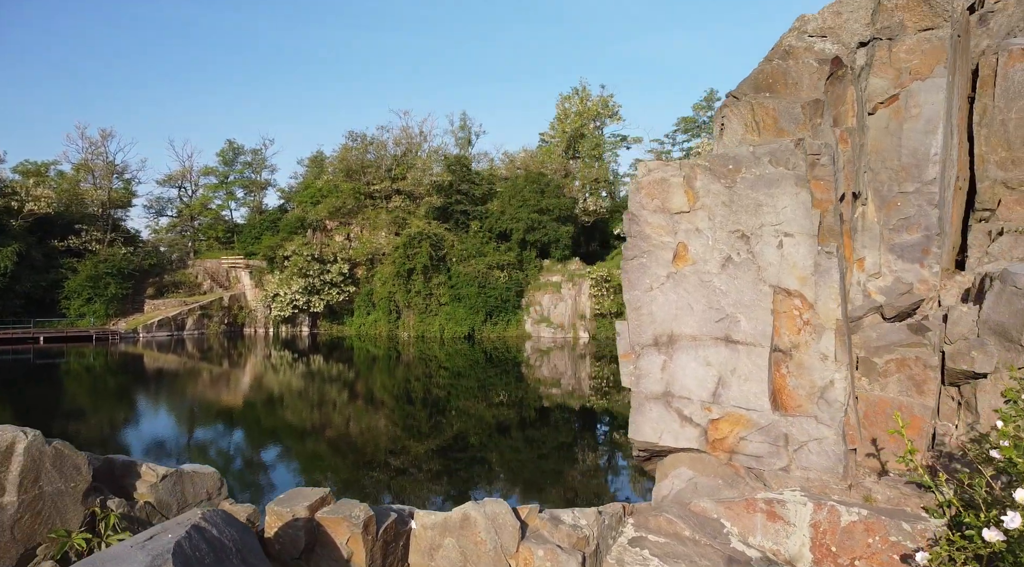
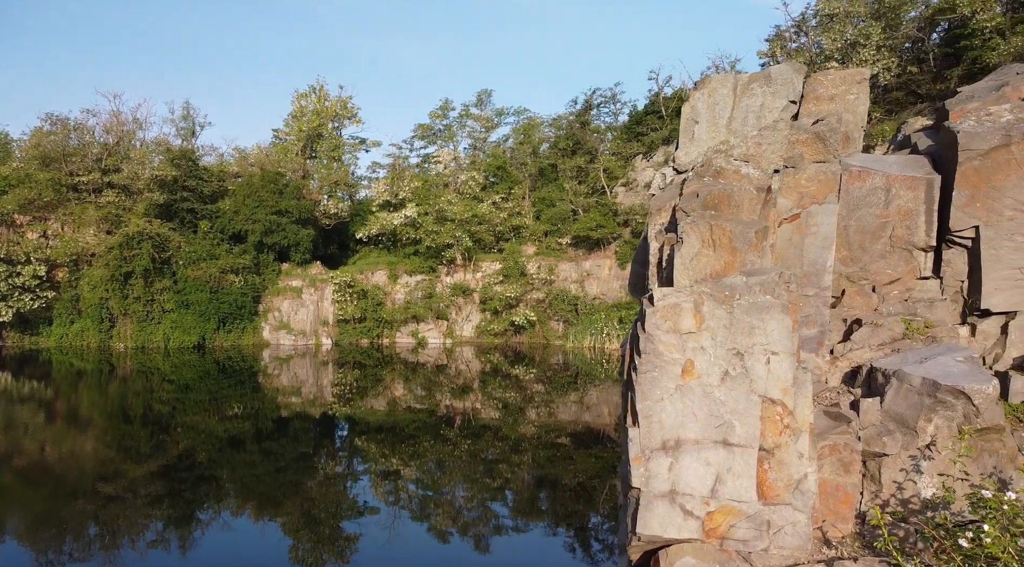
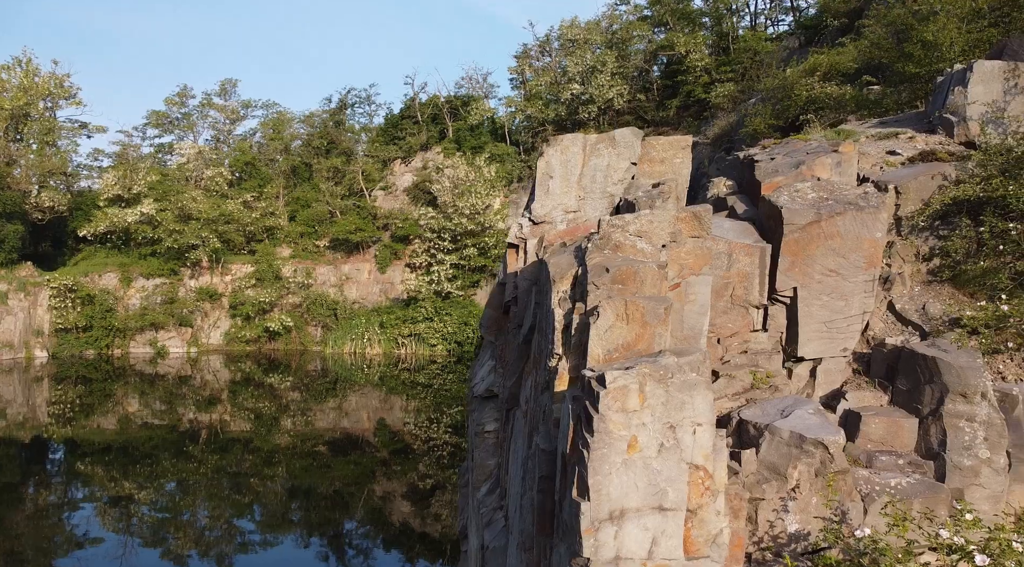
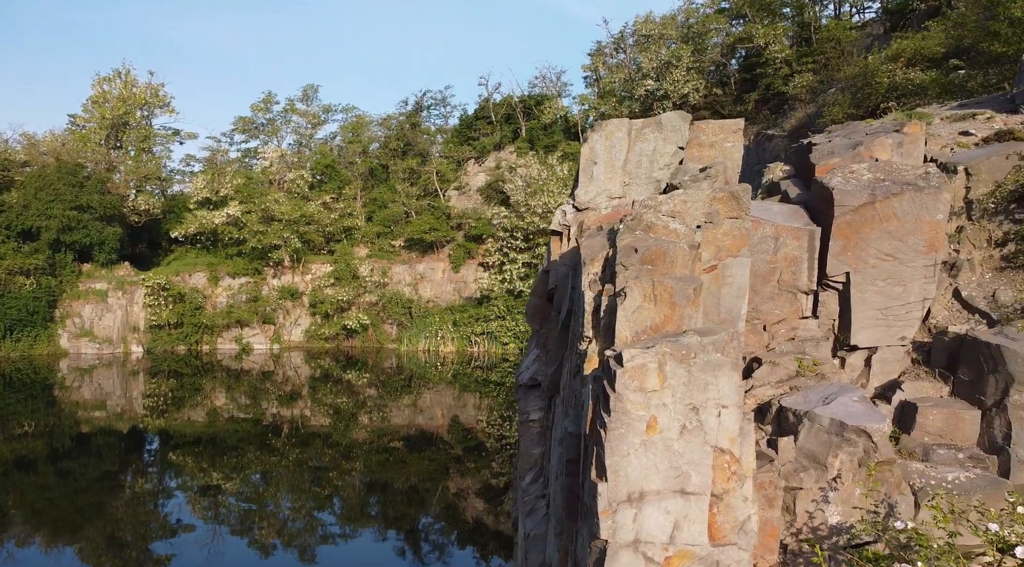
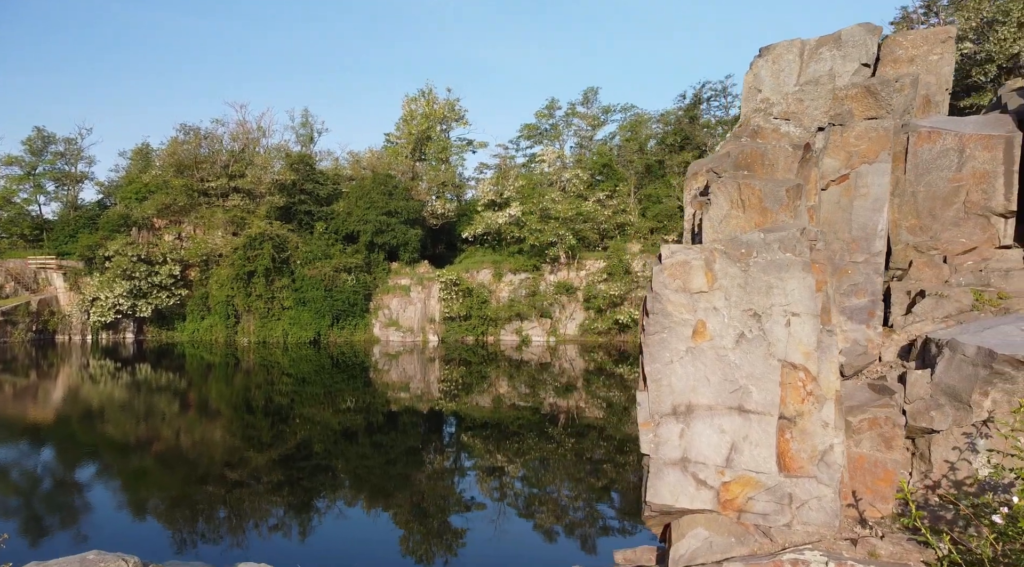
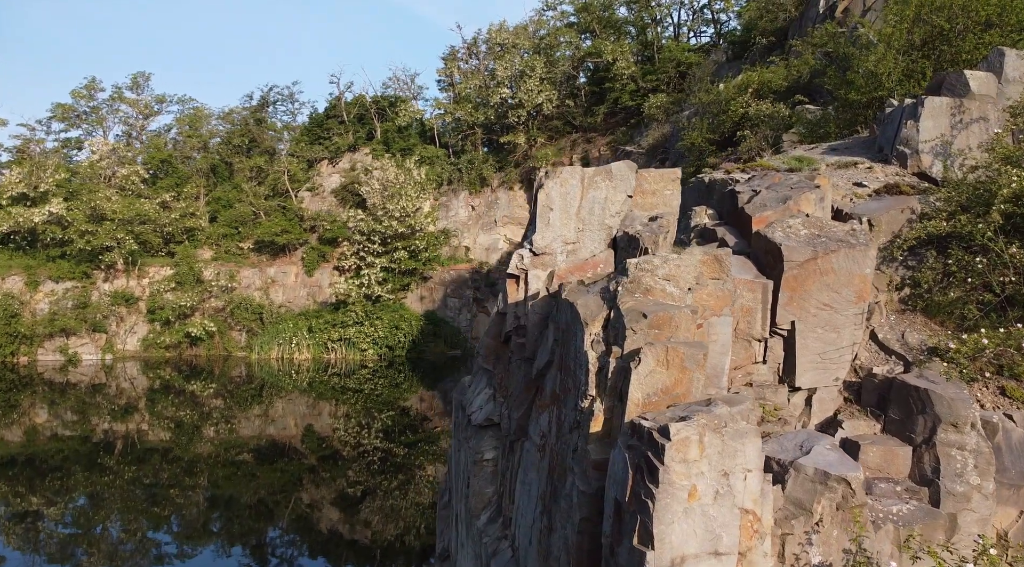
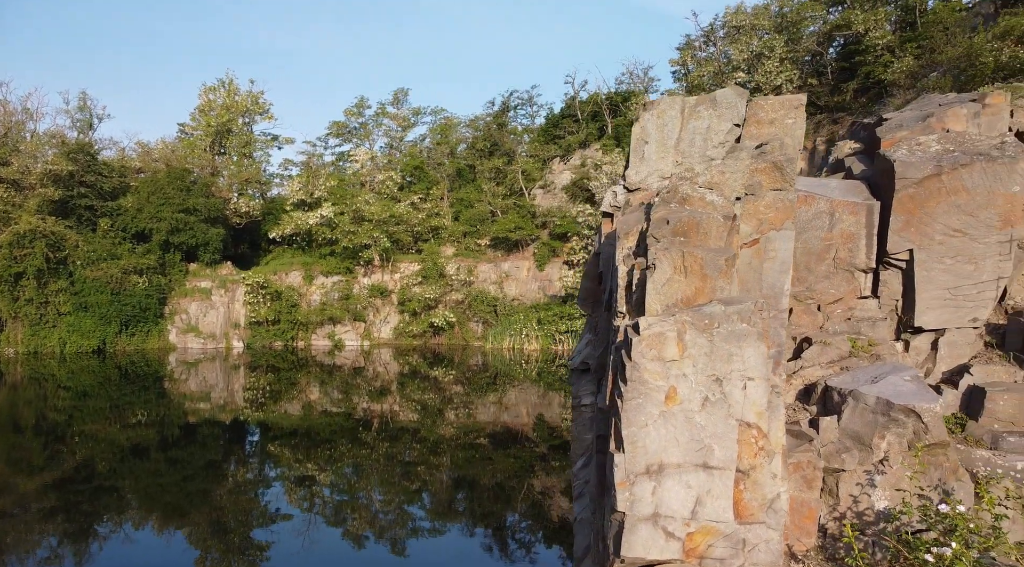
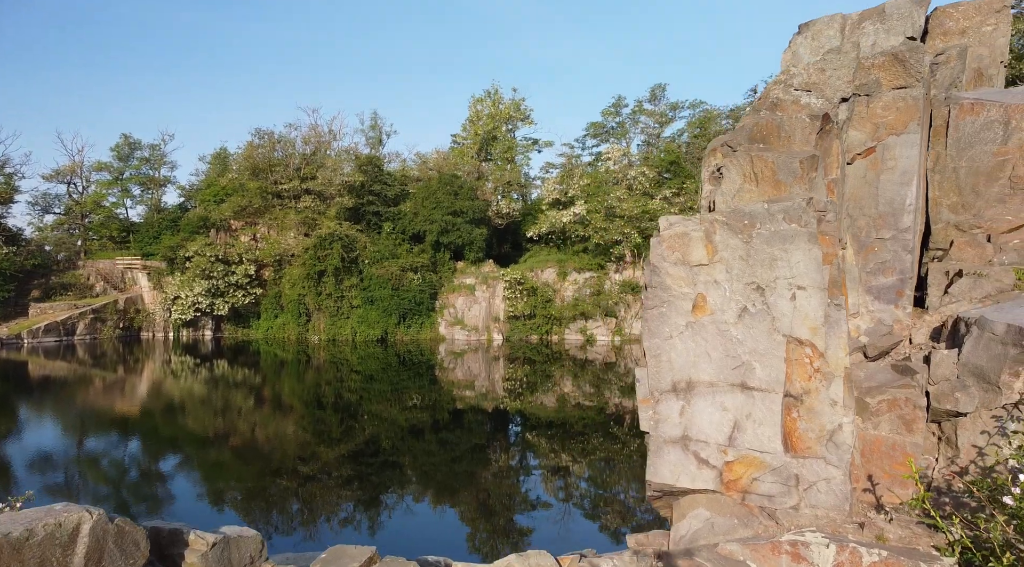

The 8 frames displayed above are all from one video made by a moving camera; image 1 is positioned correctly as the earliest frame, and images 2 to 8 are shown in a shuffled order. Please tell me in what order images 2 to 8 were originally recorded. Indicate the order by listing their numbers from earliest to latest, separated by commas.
8, 5, 2, 7, 4, 3, 6
